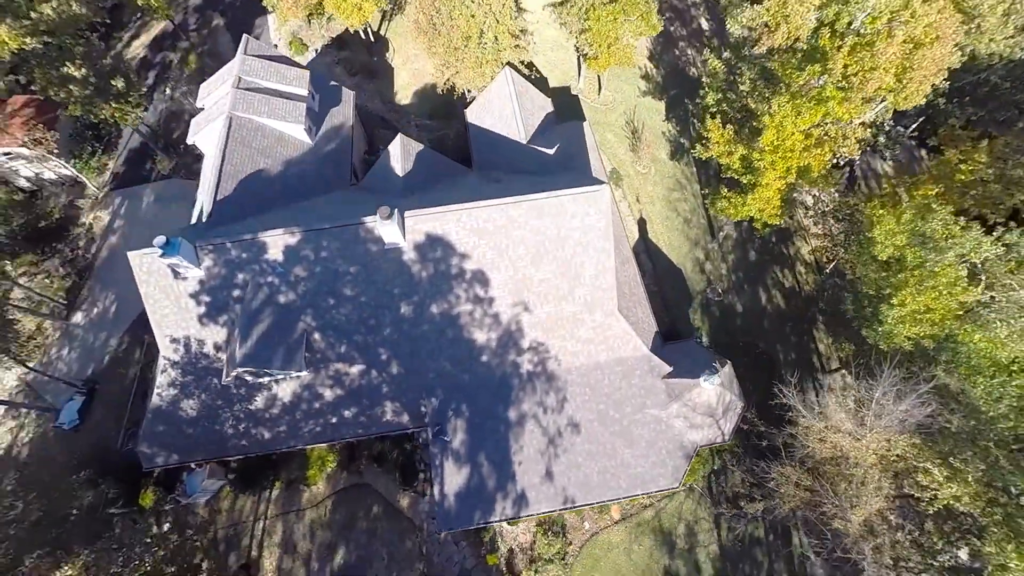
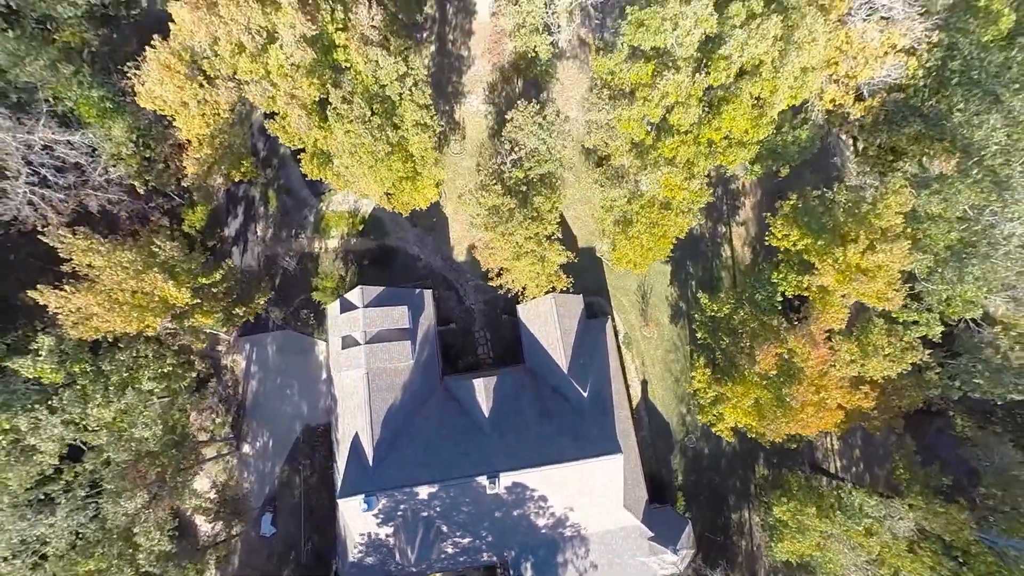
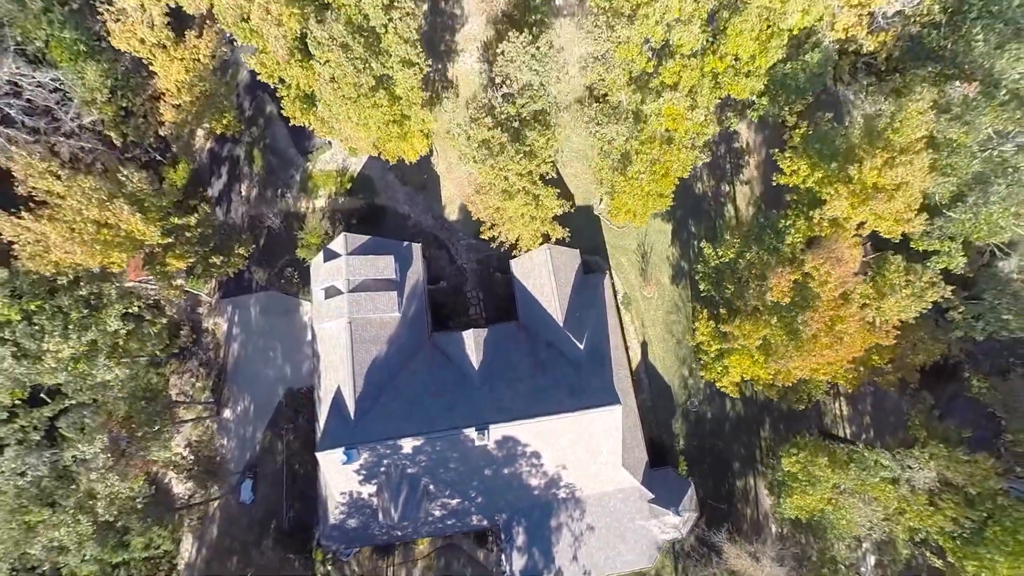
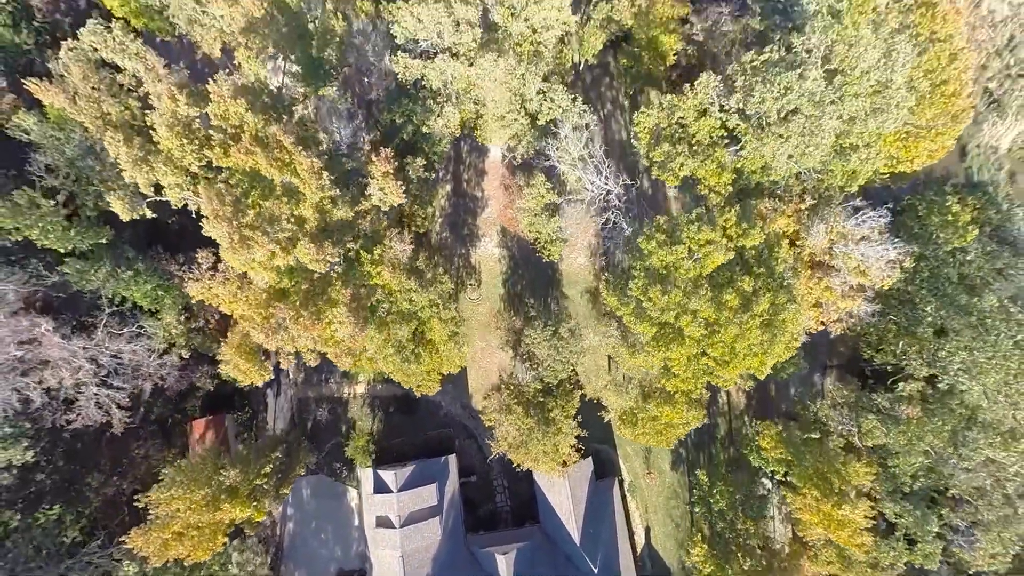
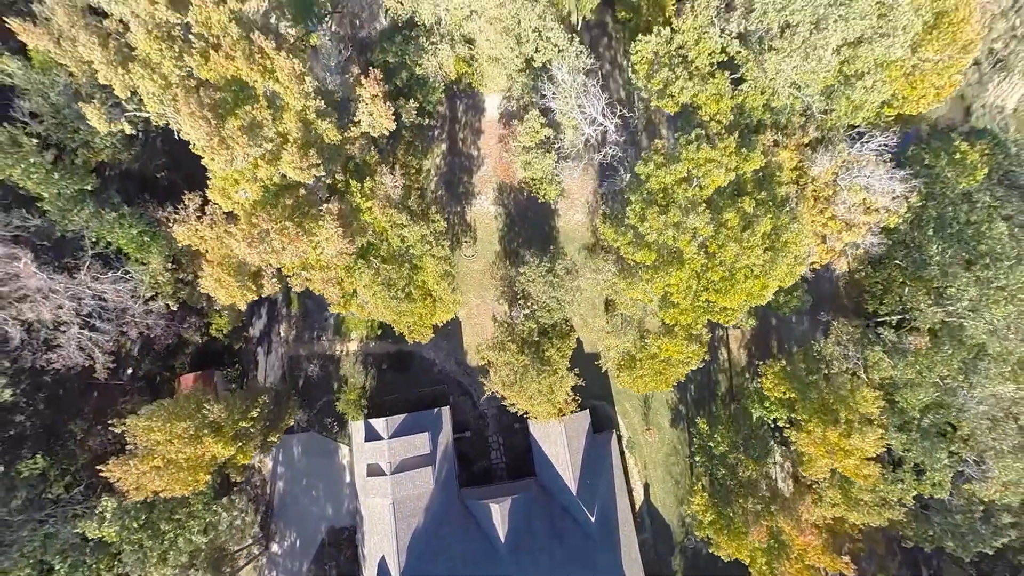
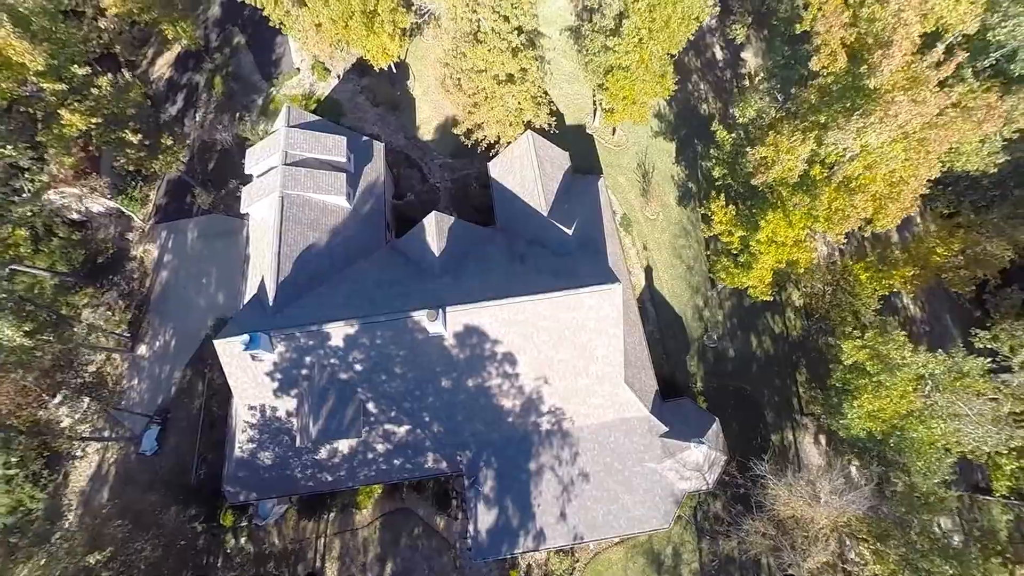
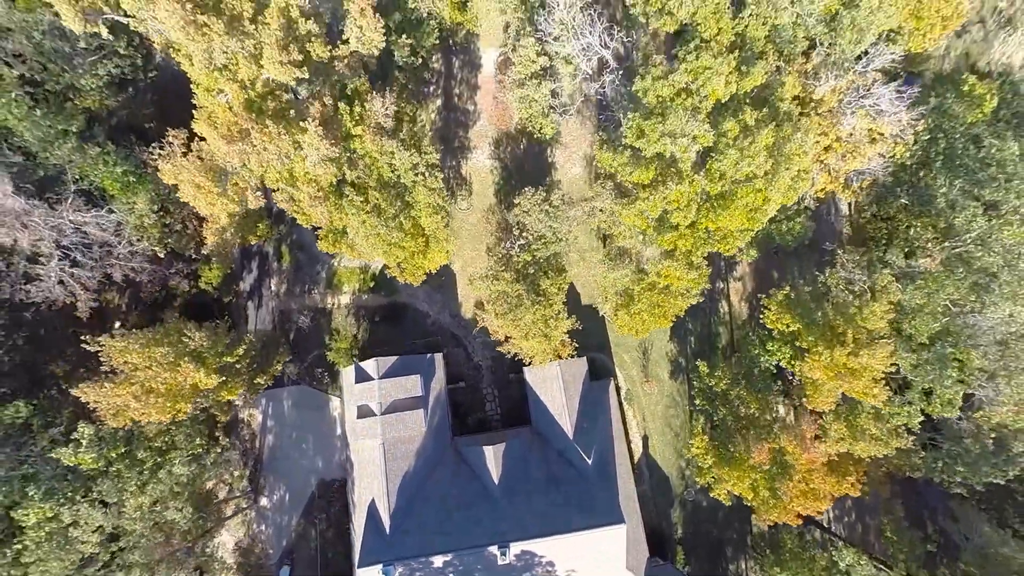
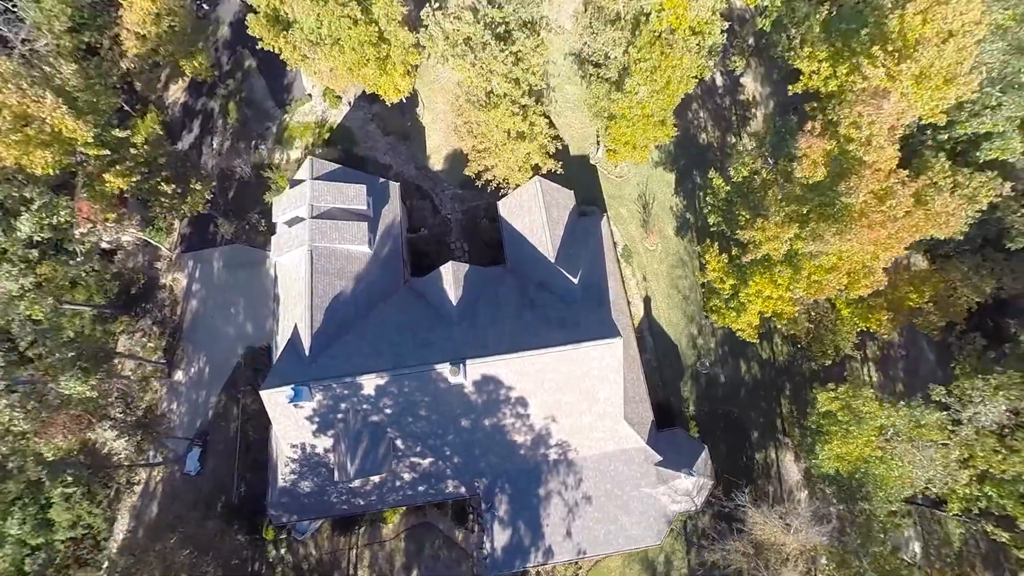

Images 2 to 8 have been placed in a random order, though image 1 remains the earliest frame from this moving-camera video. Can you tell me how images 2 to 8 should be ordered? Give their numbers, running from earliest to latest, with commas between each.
6, 8, 3, 2, 7, 5, 4
